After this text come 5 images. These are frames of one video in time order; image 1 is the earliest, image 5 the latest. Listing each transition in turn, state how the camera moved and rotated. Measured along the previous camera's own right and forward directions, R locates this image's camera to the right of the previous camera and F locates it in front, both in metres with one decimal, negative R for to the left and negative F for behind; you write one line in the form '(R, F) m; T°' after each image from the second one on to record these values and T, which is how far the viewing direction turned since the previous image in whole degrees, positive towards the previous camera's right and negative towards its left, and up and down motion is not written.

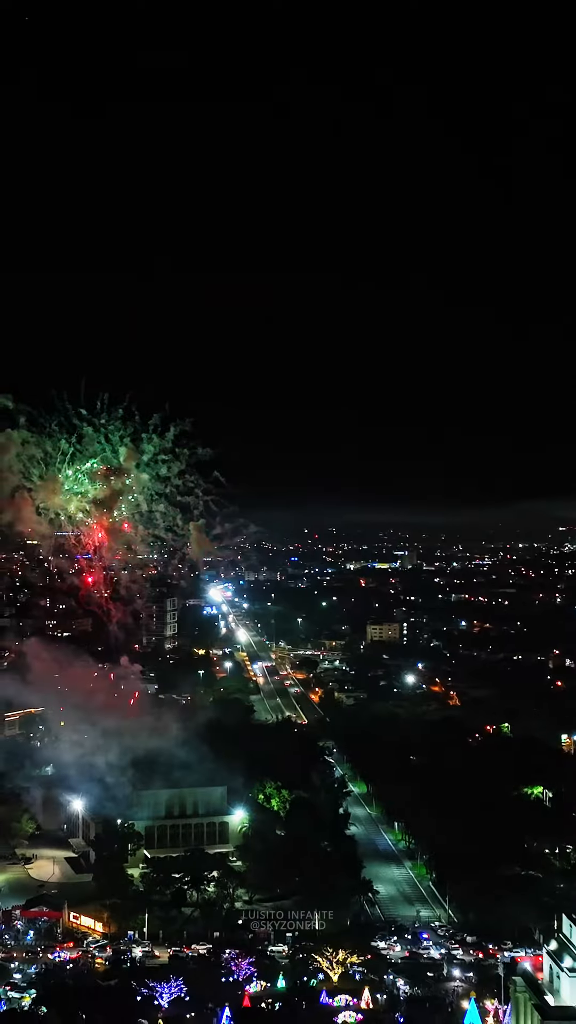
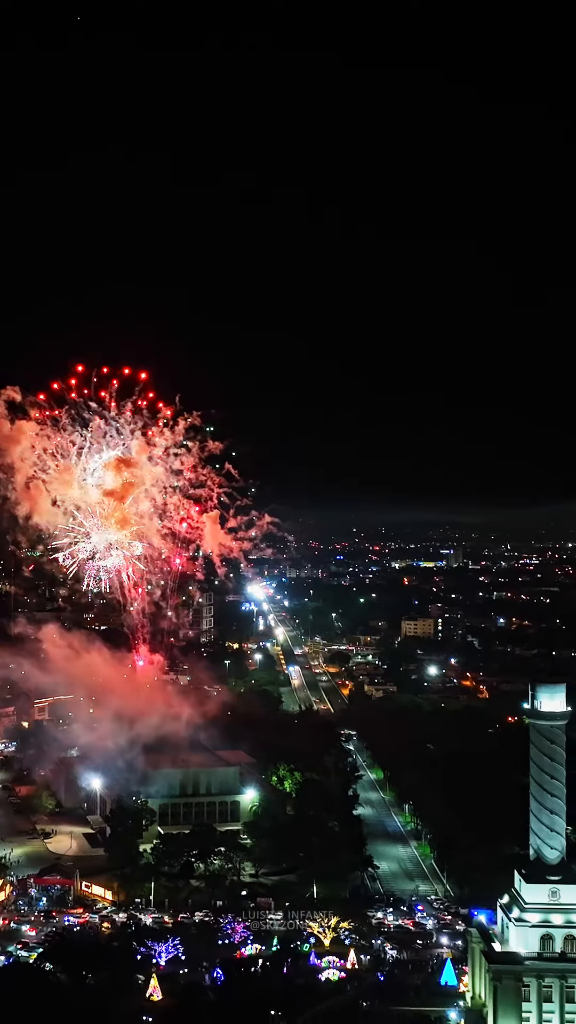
(+1.3, -1.0) m; -3°
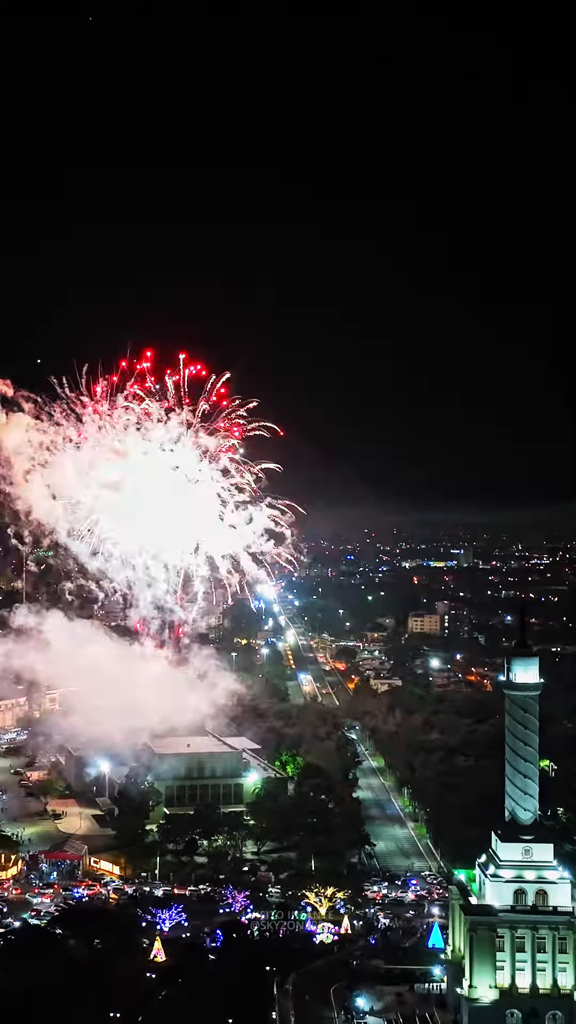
(+0.3, -1.2) m; -1°
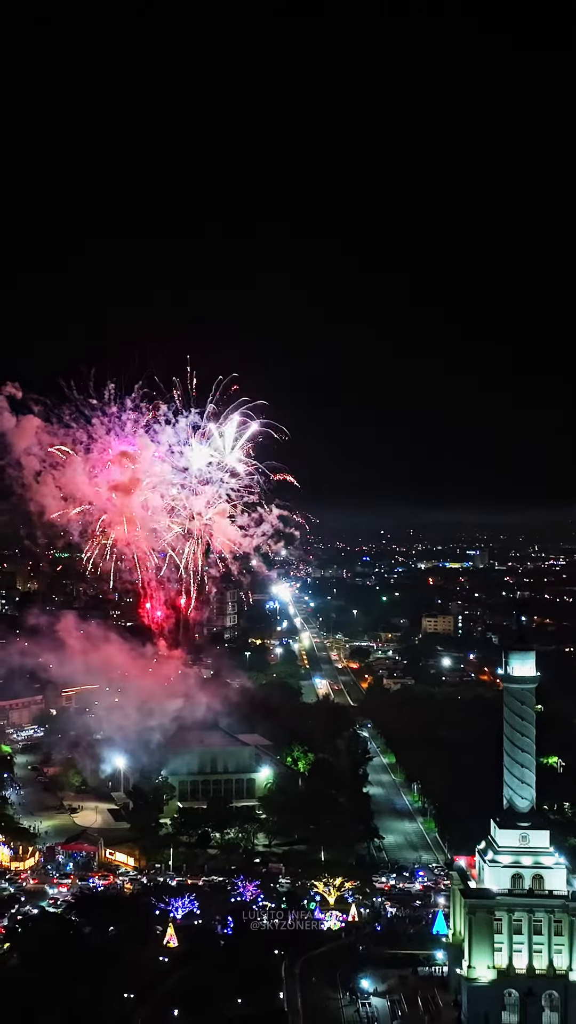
(+0.2, -0.7) m; -1°
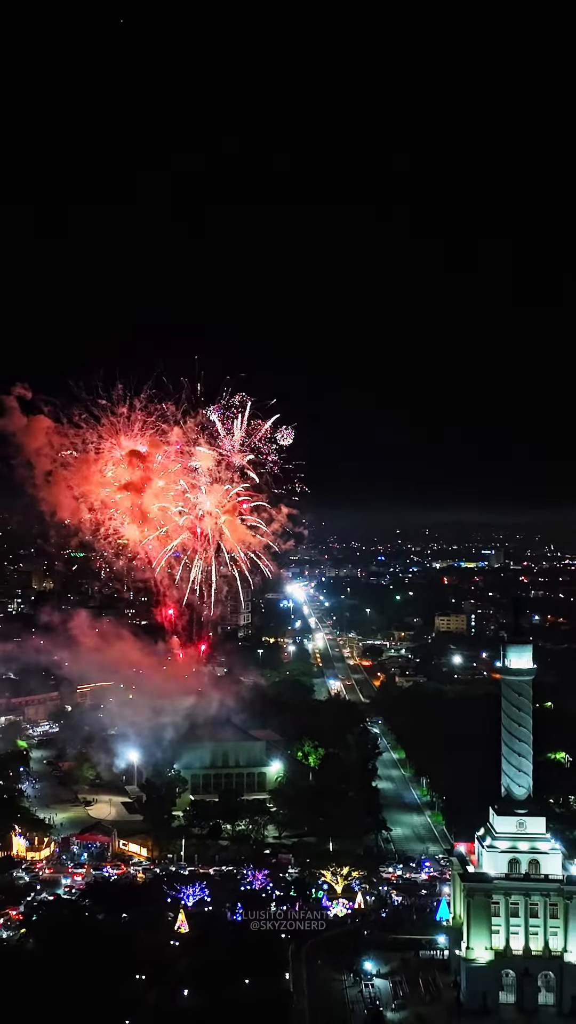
(+0.2, -0.6) m; -1°
